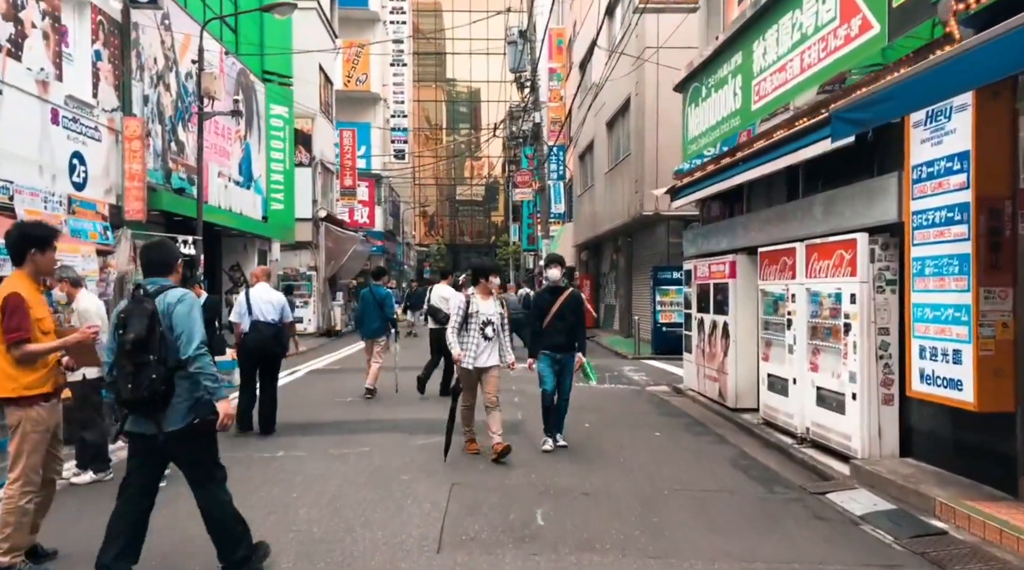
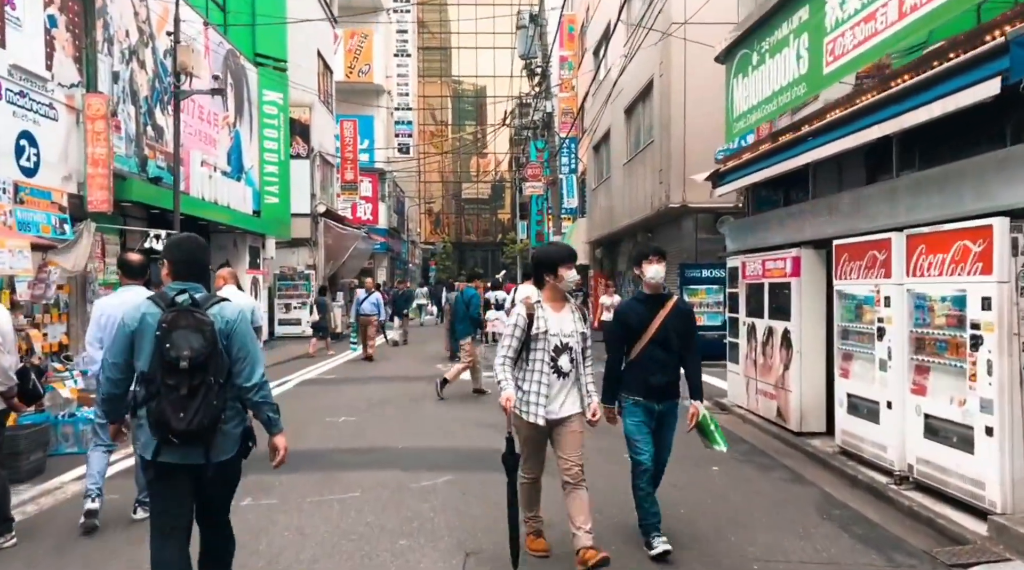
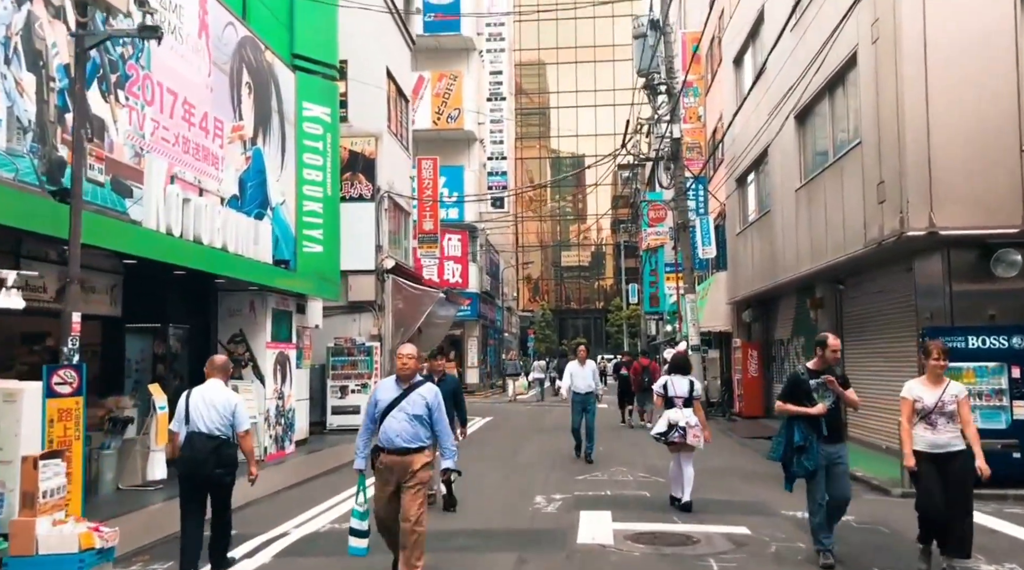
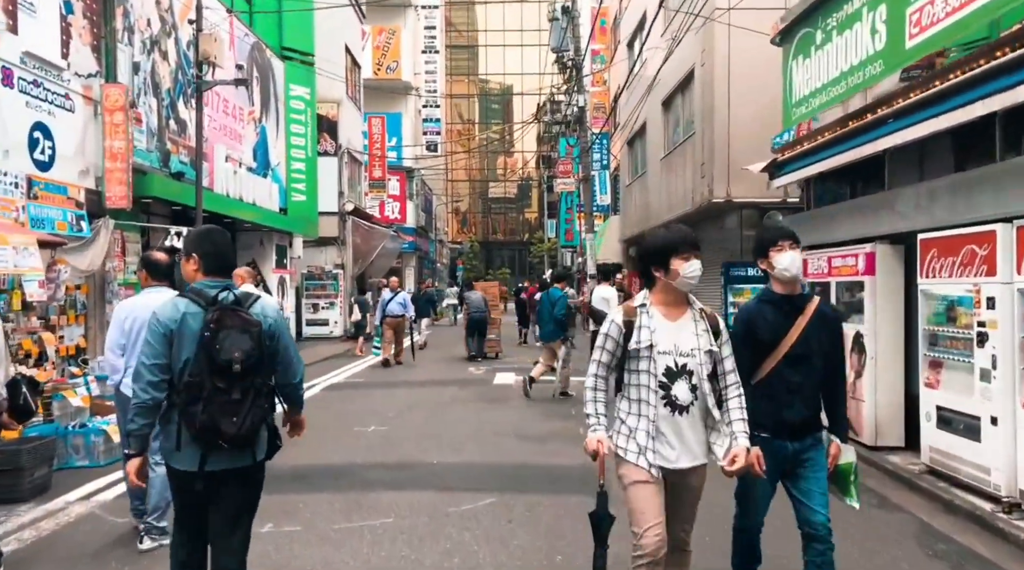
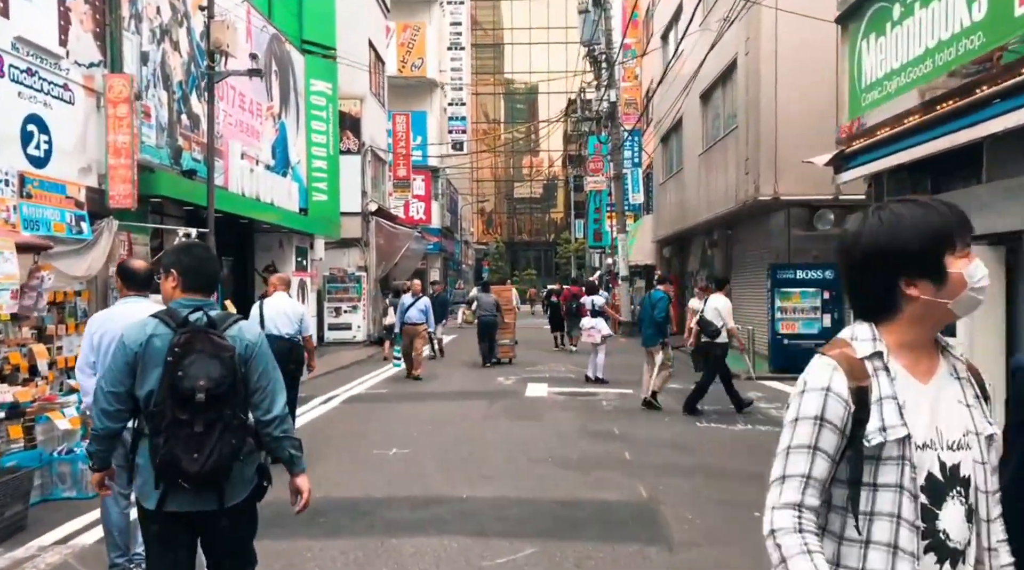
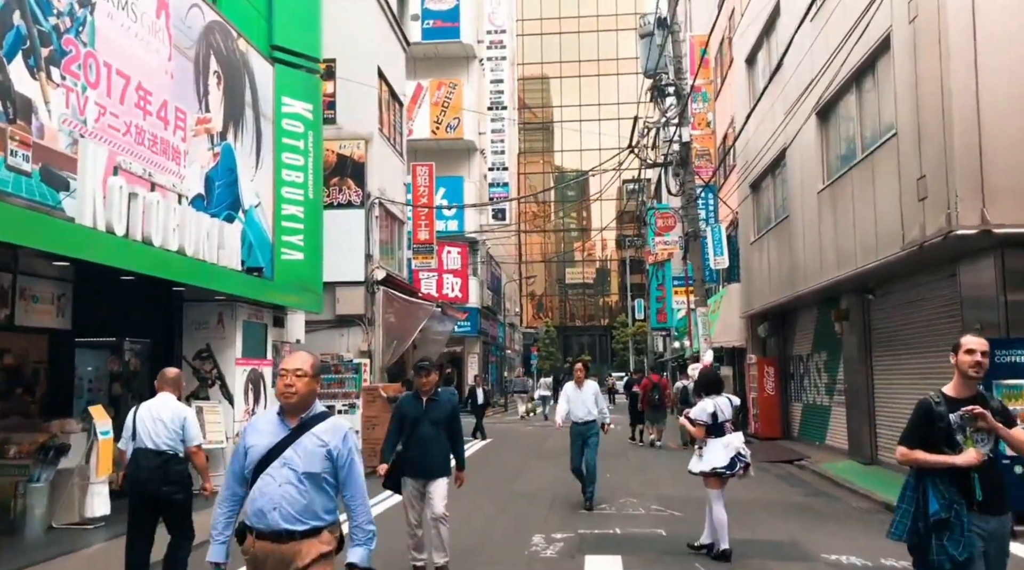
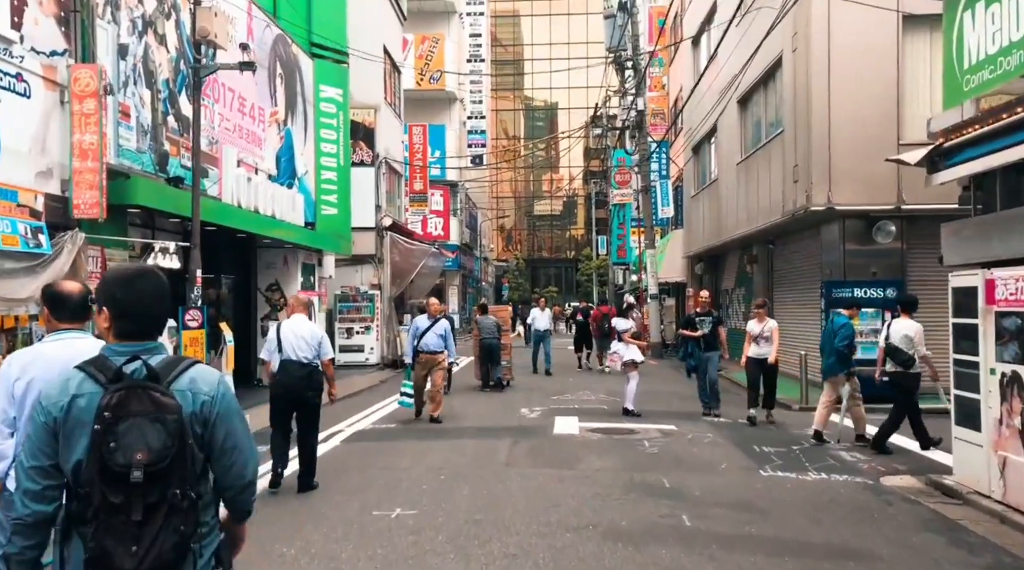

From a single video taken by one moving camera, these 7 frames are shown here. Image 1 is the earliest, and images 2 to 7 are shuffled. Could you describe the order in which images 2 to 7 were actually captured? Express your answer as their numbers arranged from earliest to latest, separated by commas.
2, 4, 5, 7, 3, 6
